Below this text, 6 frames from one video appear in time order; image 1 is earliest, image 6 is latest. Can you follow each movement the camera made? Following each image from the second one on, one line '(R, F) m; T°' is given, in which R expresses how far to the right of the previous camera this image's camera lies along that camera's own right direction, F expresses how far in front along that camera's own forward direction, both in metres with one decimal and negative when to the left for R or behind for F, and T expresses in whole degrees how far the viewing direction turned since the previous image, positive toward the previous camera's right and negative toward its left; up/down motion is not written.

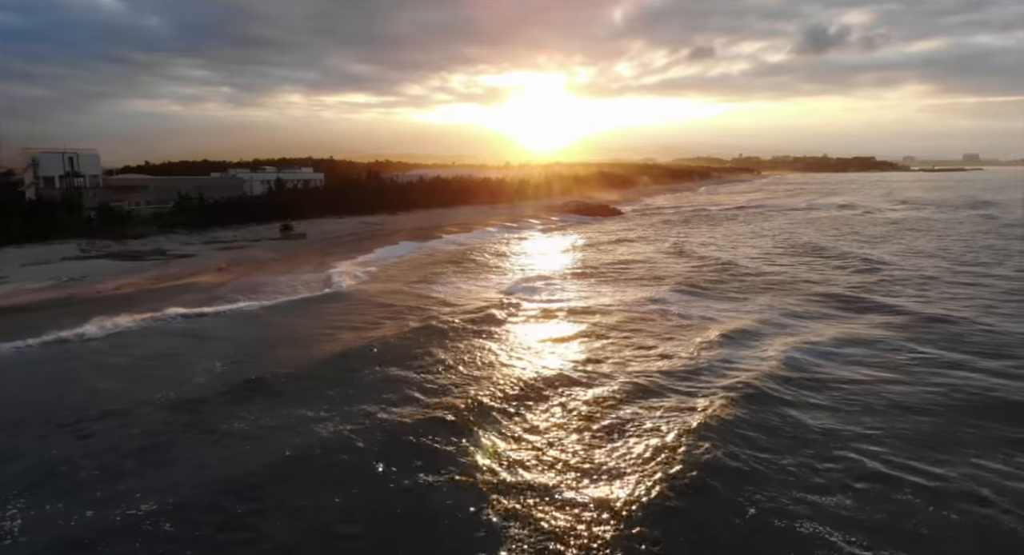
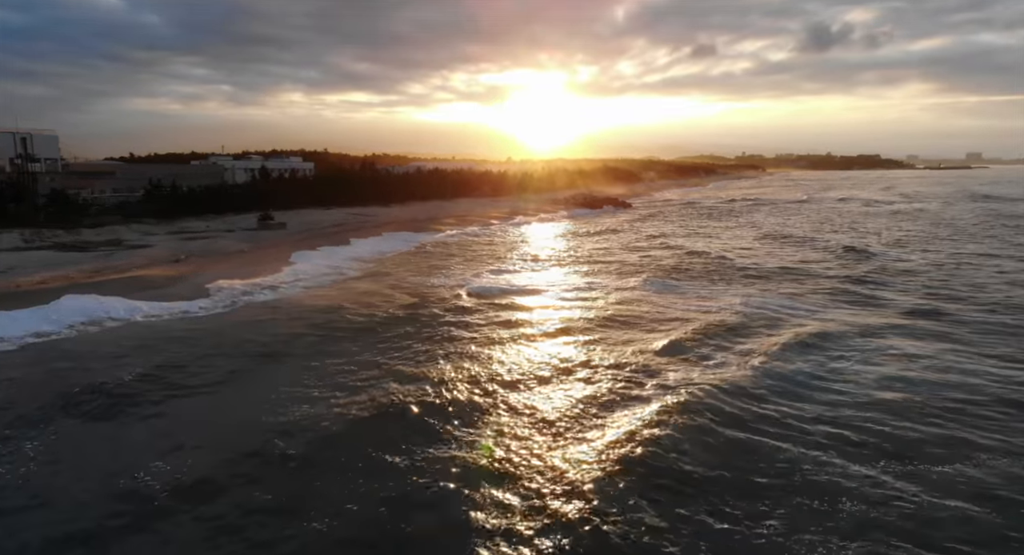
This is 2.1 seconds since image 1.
(-0.1, +2.9) m; 0°
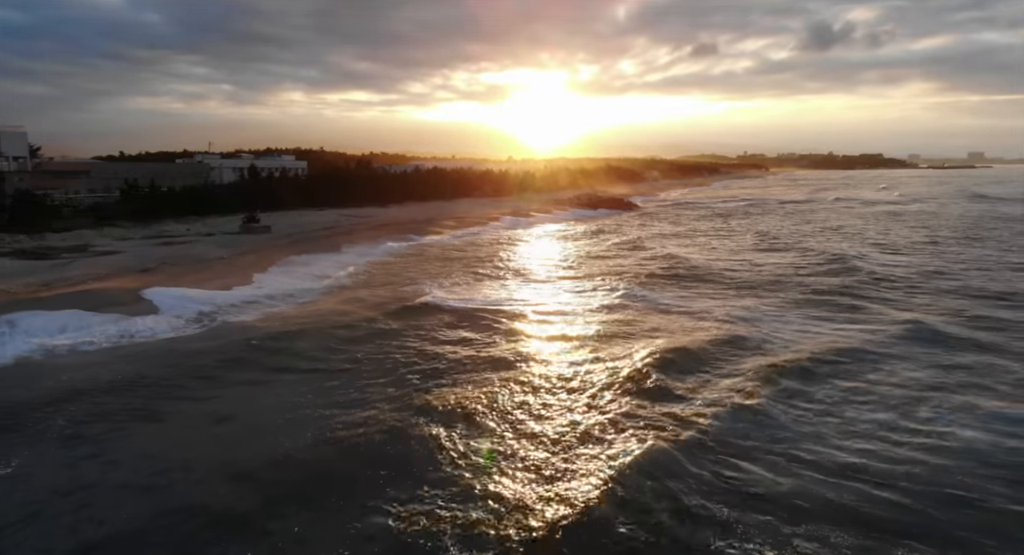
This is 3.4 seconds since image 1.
(-0.1, +1.7) m; 0°
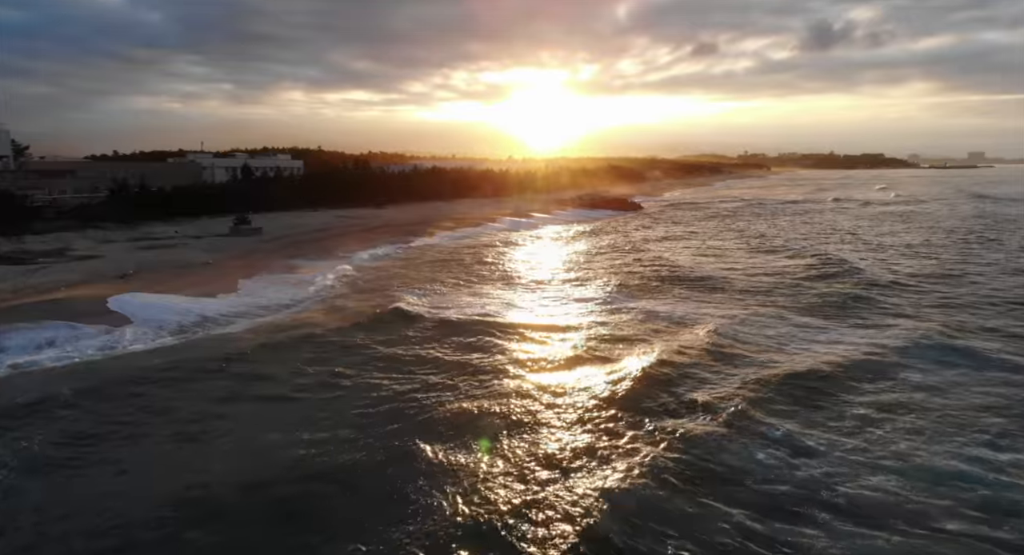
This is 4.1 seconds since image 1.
(-0.1, +1.0) m; 0°
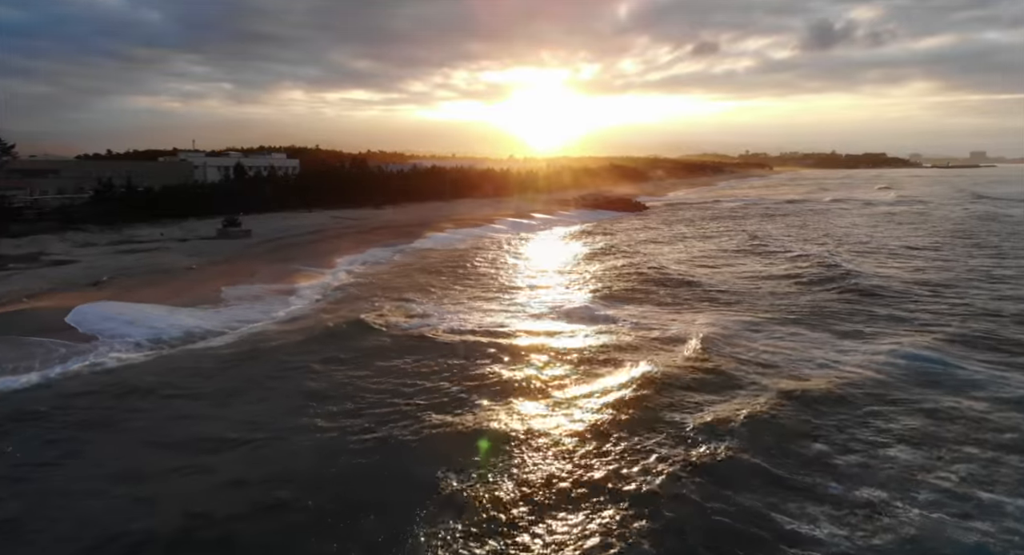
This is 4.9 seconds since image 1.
(-0.1, +1.1) m; 0°
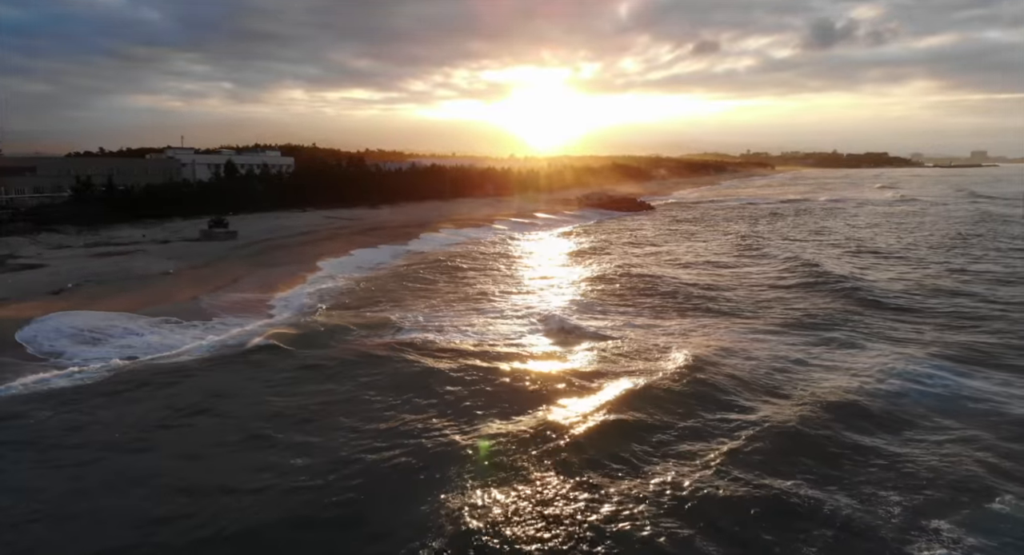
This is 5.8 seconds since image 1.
(-0.1, +1.2) m; 0°
